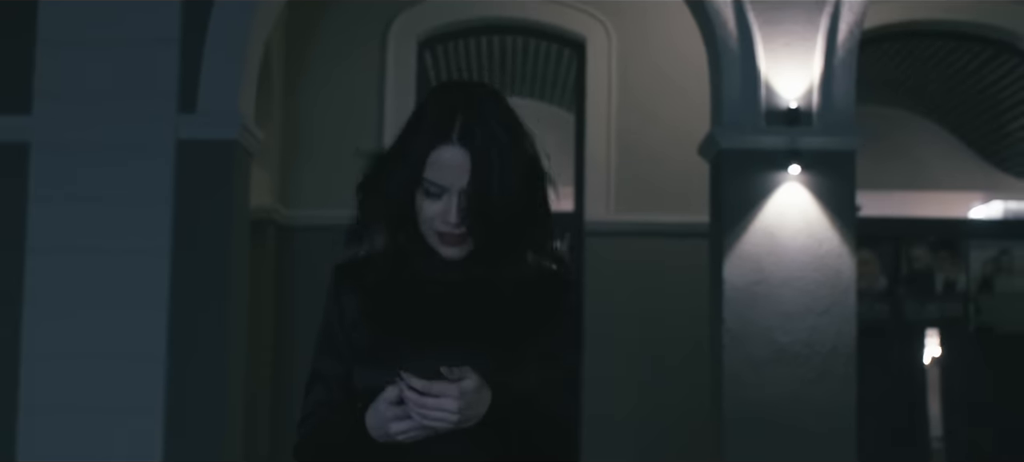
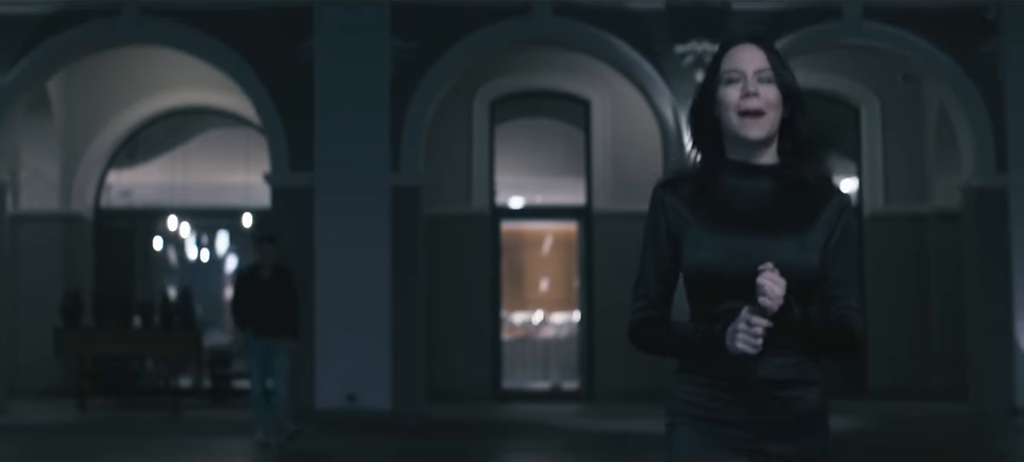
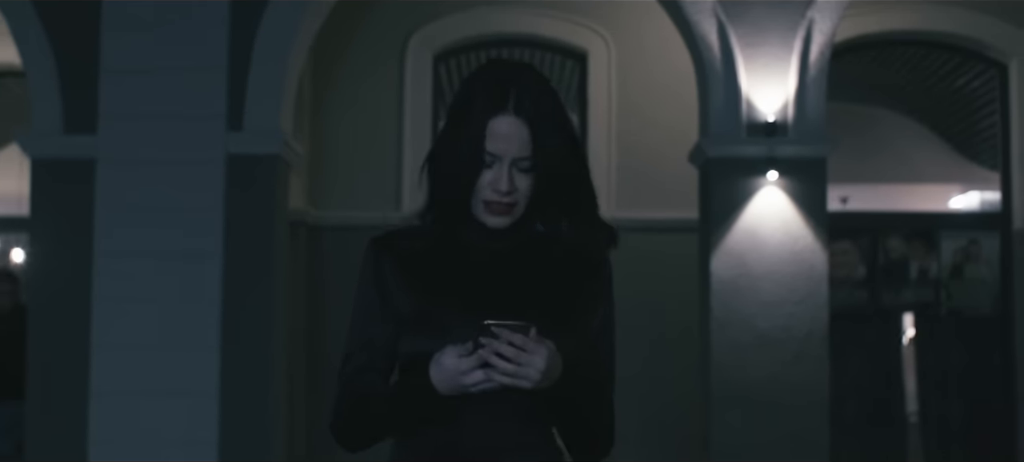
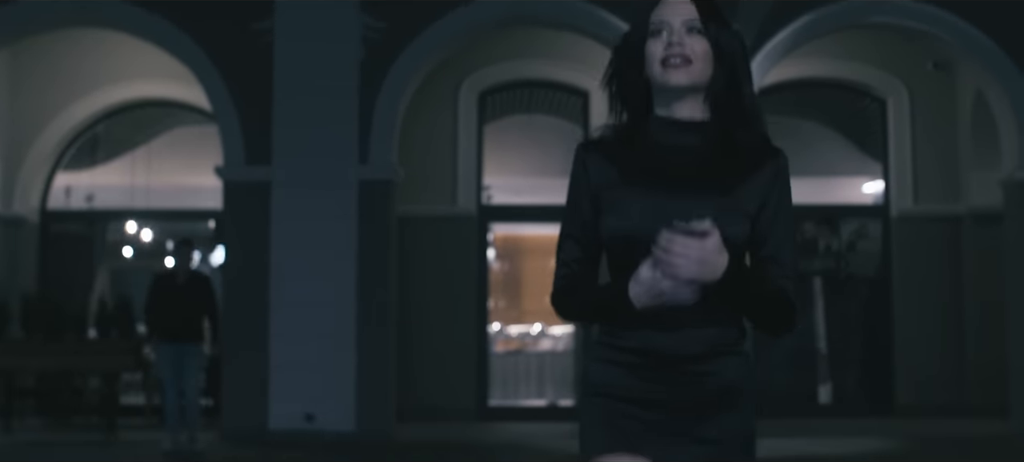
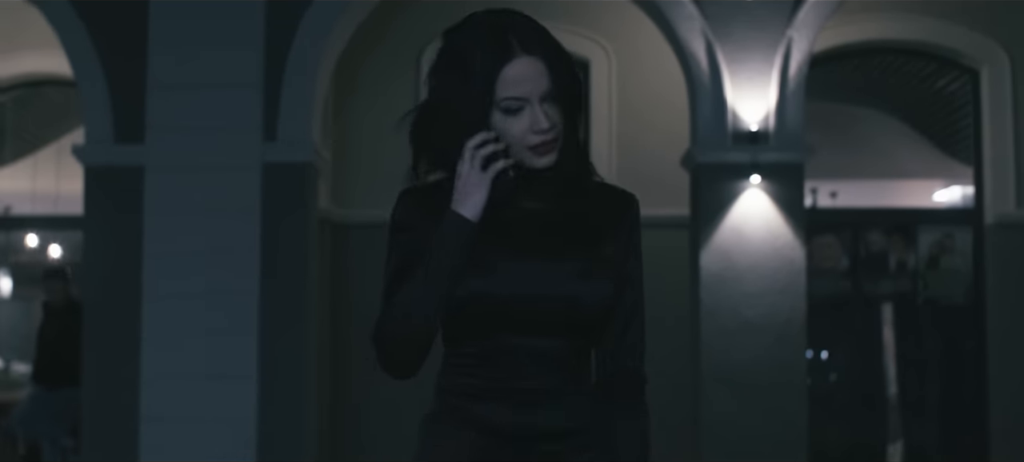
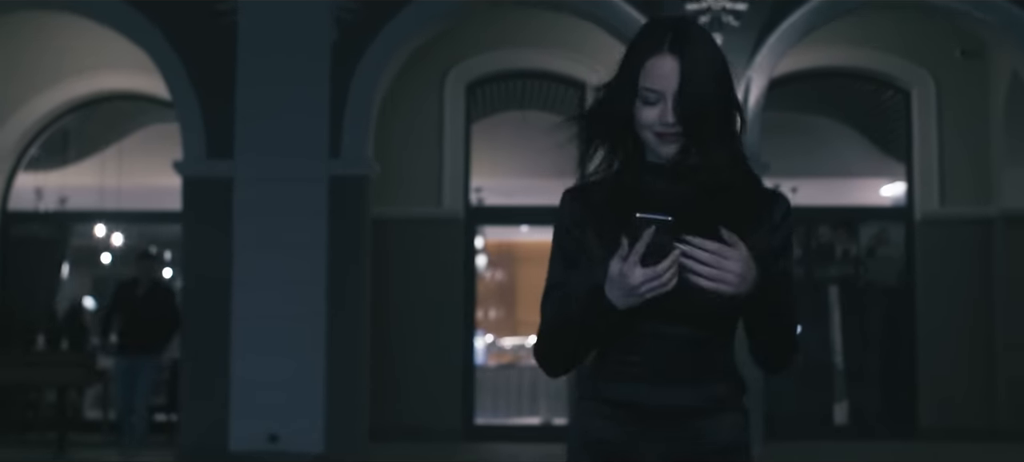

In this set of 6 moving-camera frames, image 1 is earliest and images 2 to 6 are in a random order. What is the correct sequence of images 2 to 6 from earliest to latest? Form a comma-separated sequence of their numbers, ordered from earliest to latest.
3, 5, 6, 4, 2
